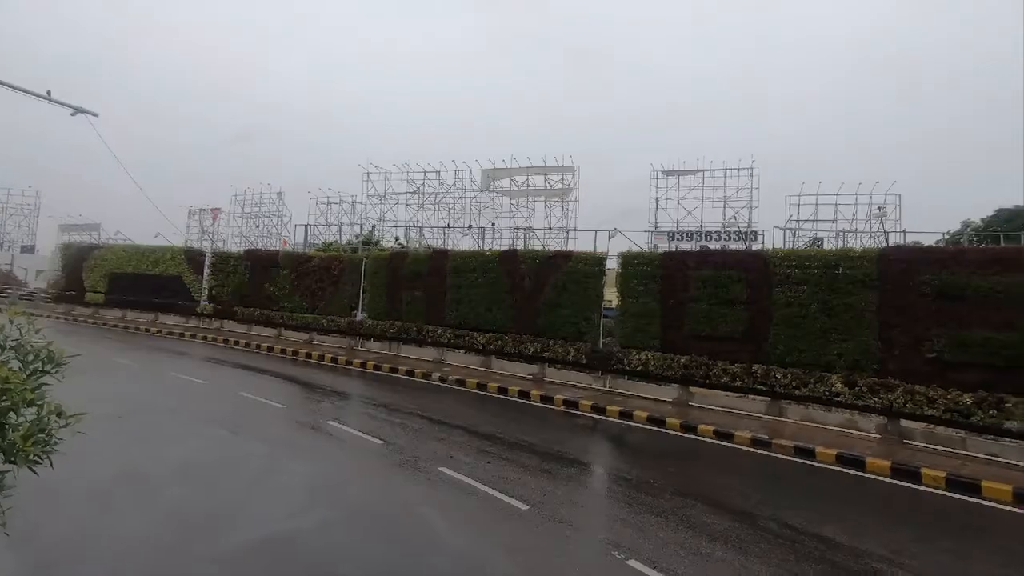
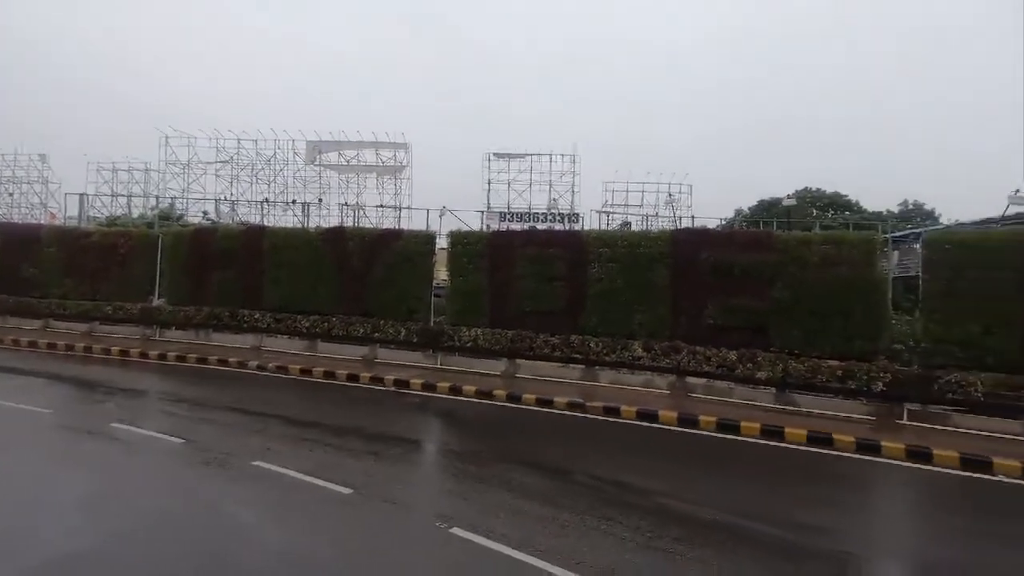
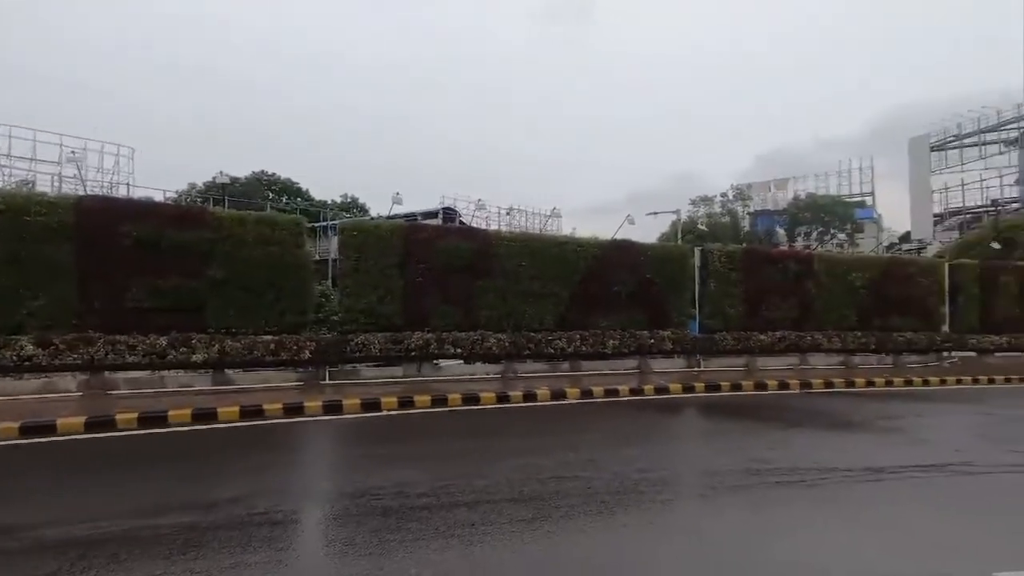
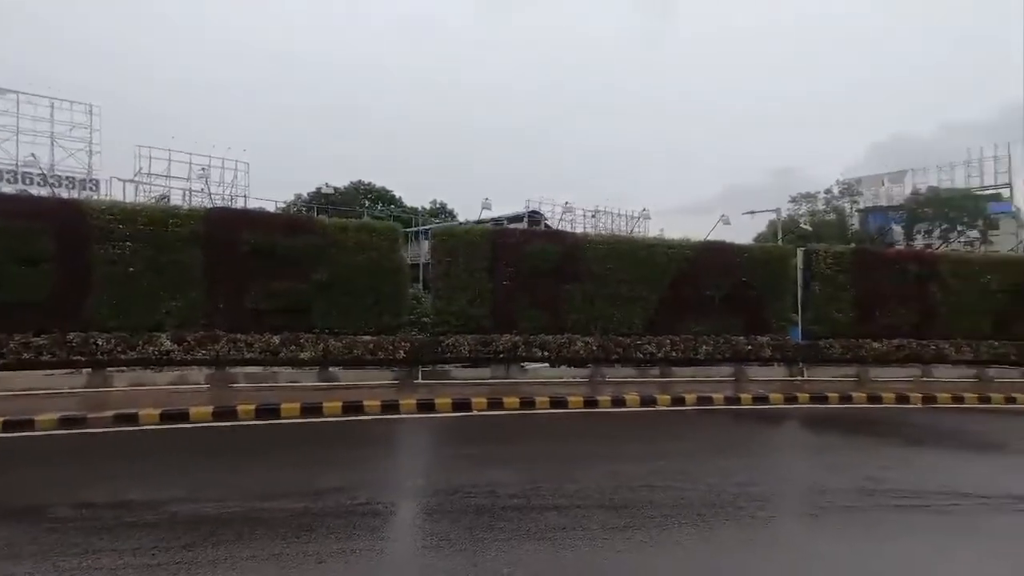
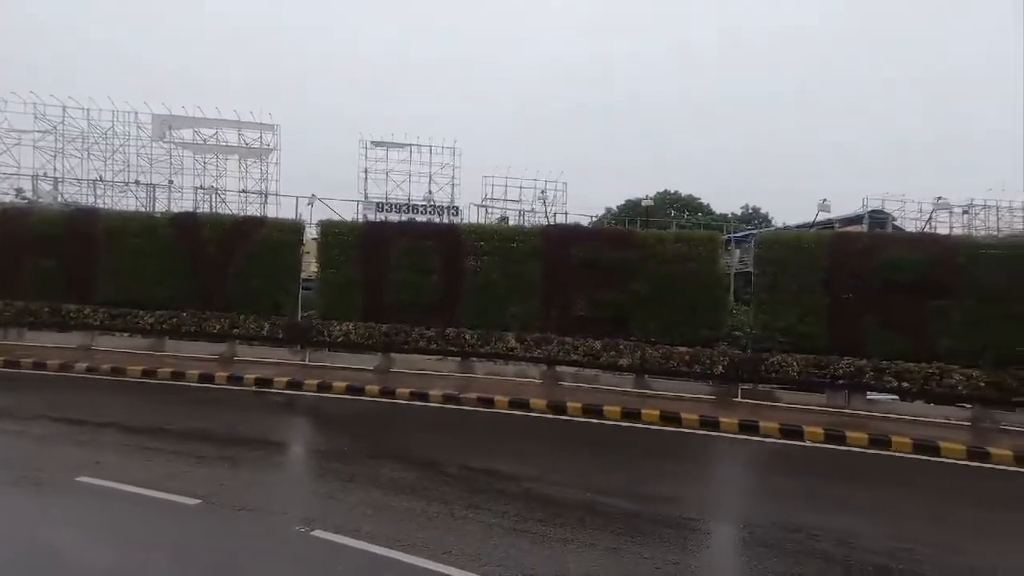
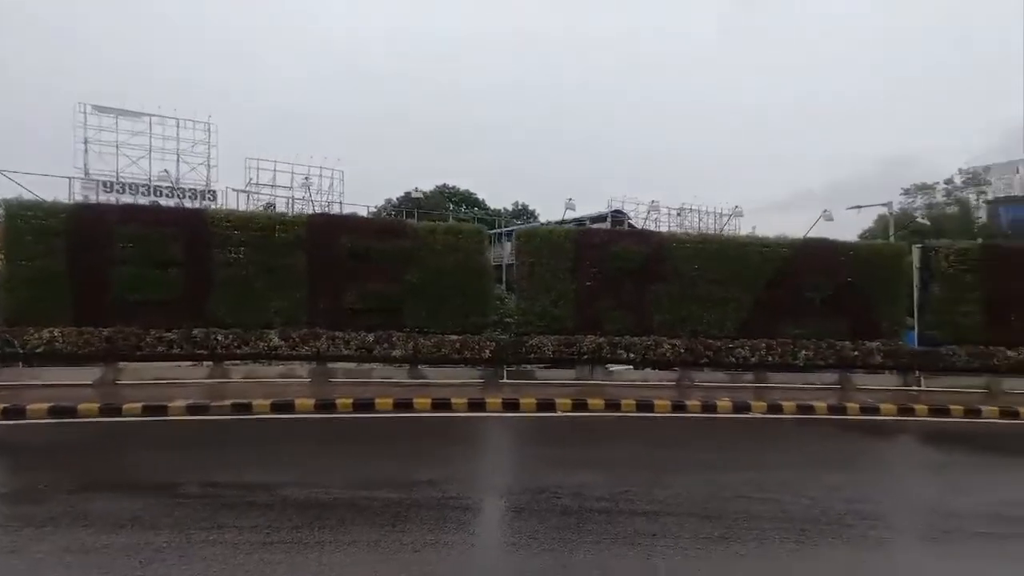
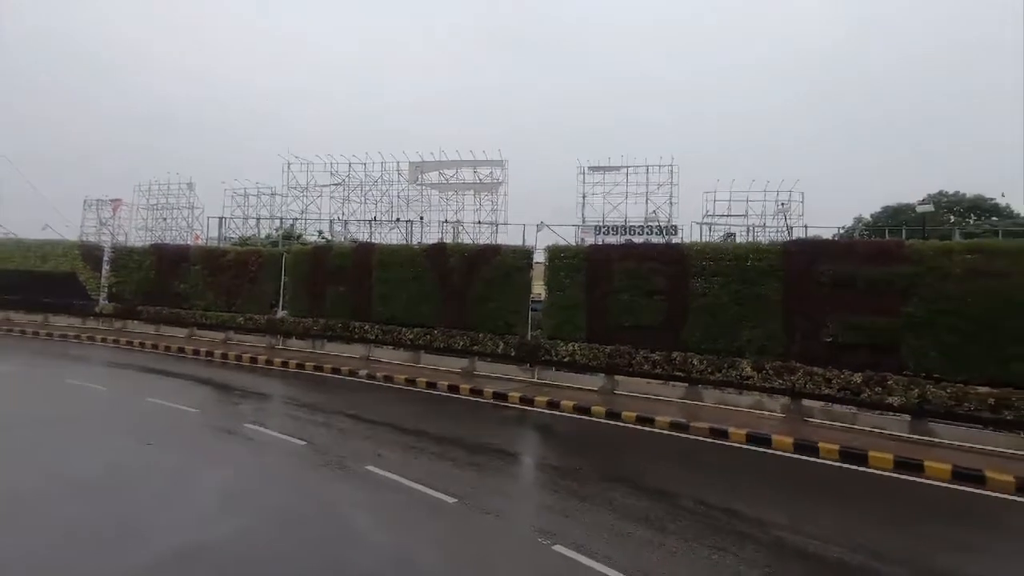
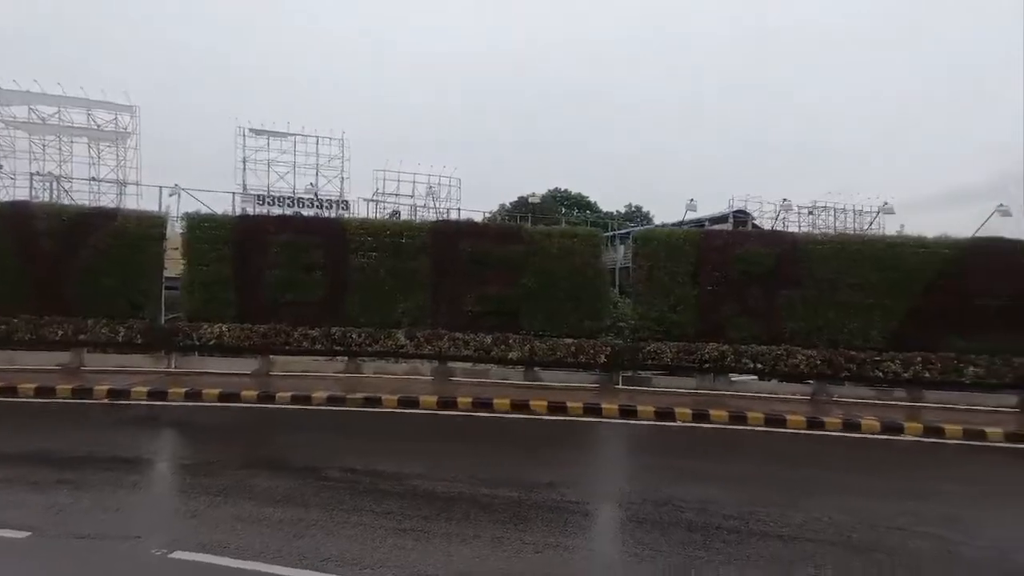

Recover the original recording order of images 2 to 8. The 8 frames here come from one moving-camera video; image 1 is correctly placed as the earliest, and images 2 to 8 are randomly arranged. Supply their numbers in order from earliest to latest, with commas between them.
7, 2, 5, 8, 6, 4, 3
